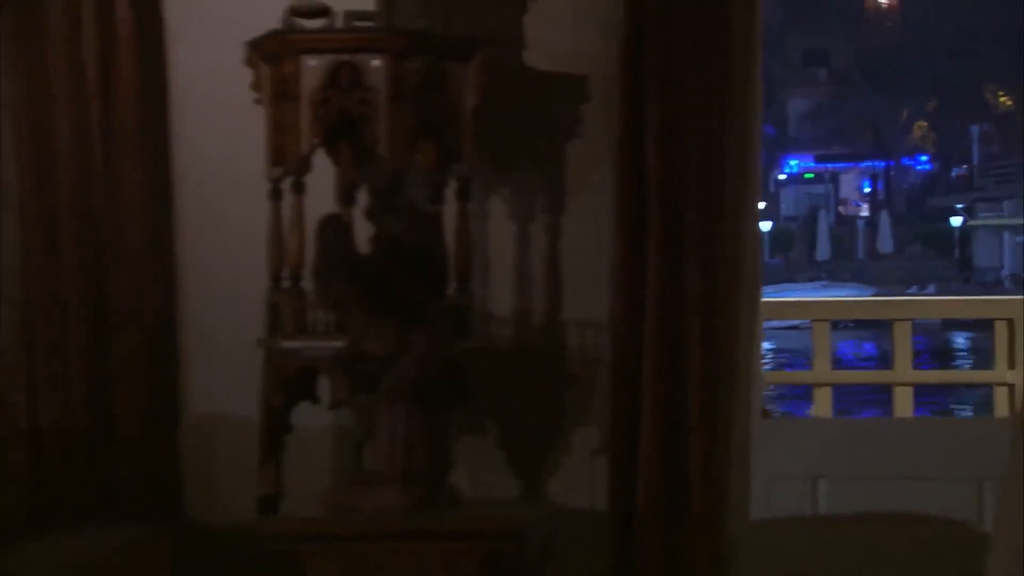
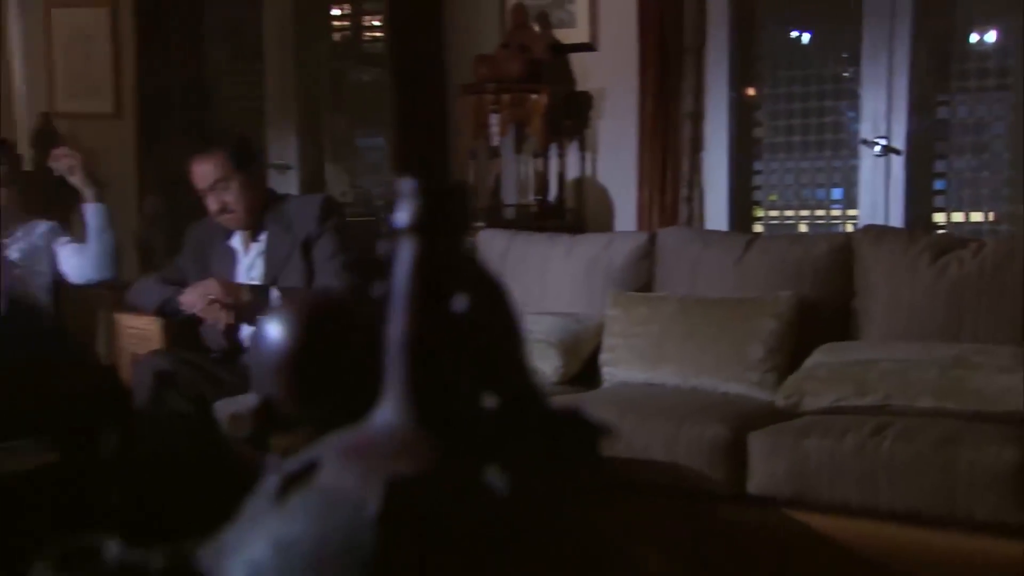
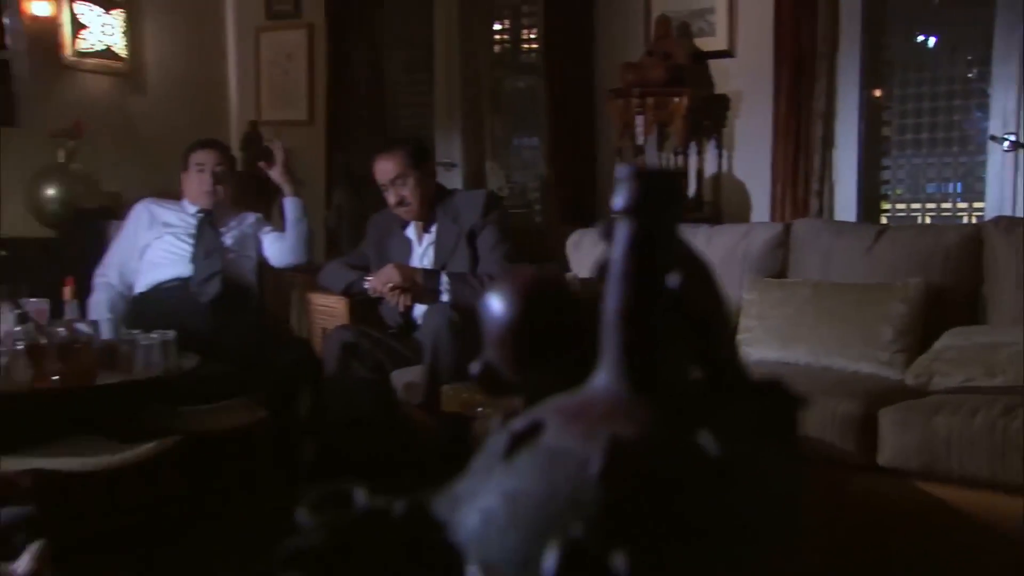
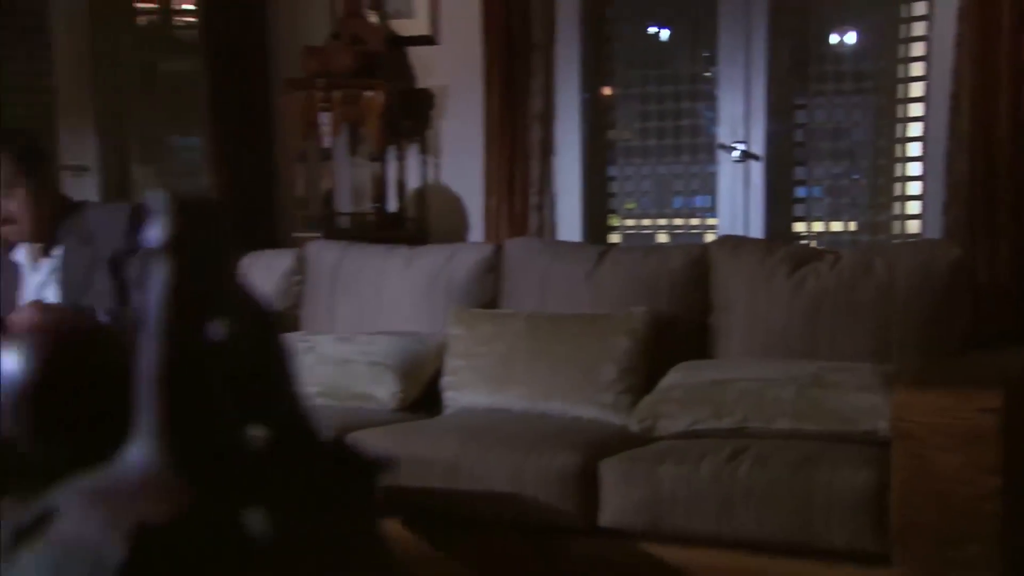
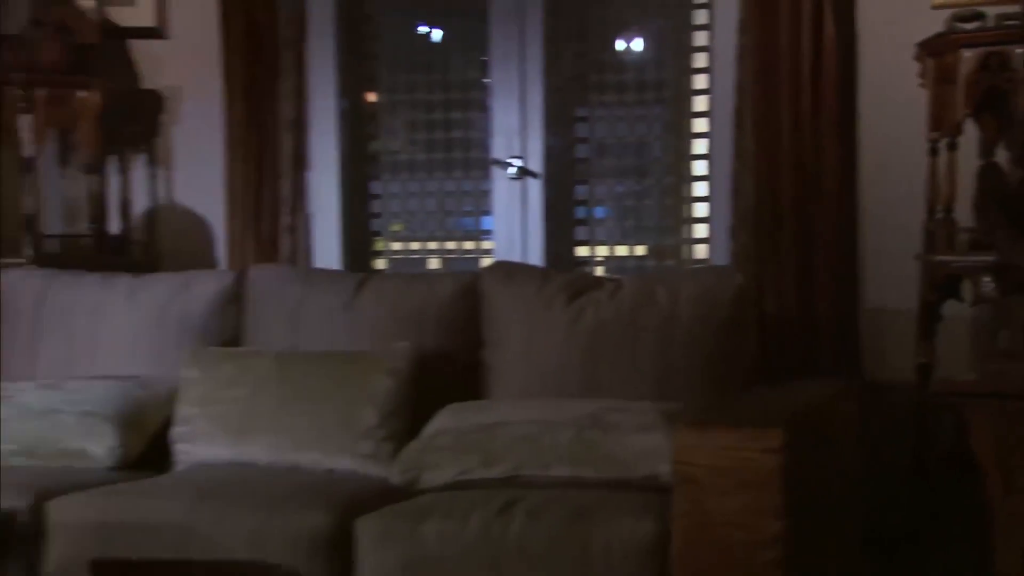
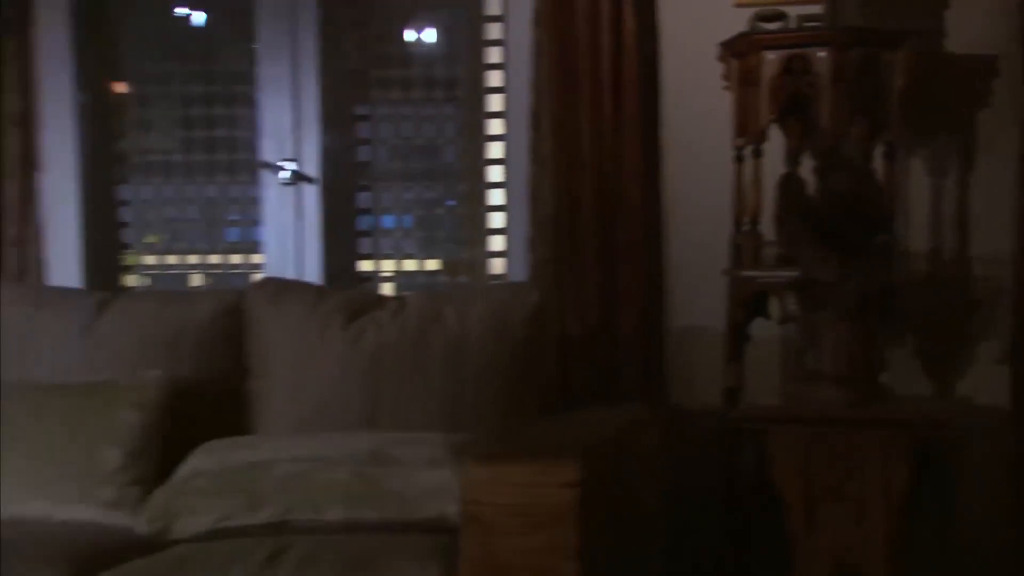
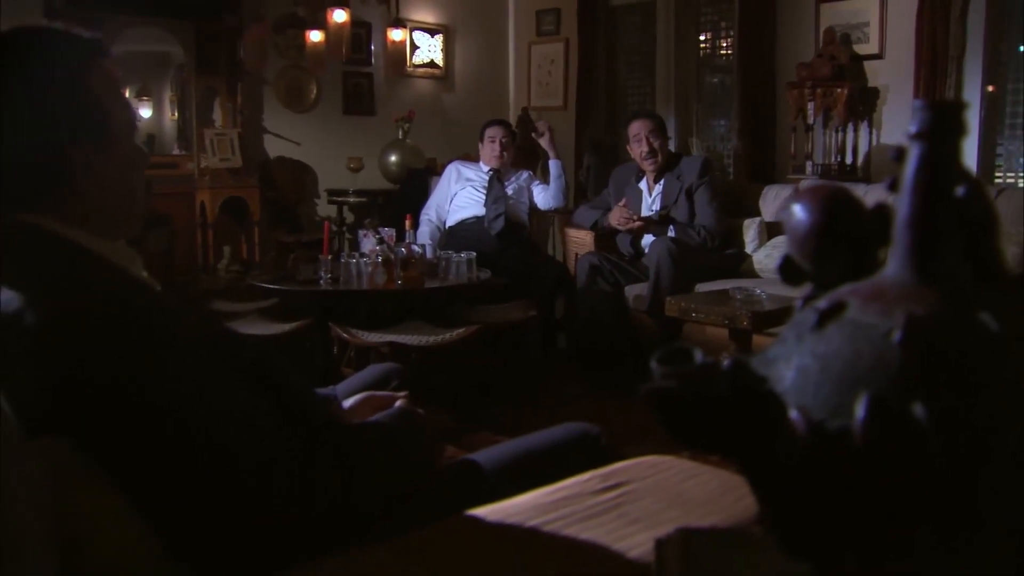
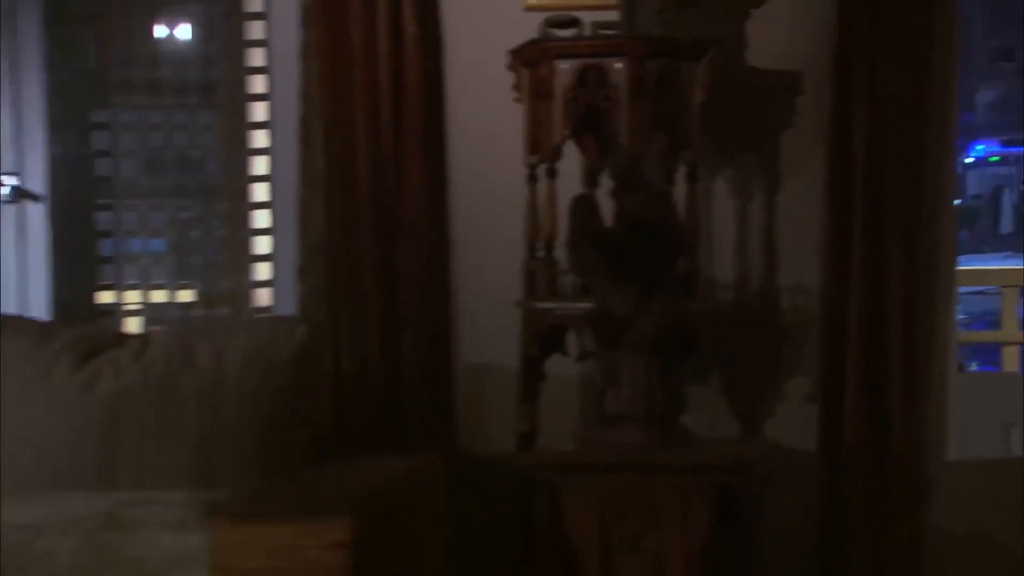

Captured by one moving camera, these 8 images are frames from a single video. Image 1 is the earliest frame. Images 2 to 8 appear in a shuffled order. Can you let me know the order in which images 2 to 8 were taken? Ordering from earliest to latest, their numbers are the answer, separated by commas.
8, 6, 5, 4, 2, 3, 7
